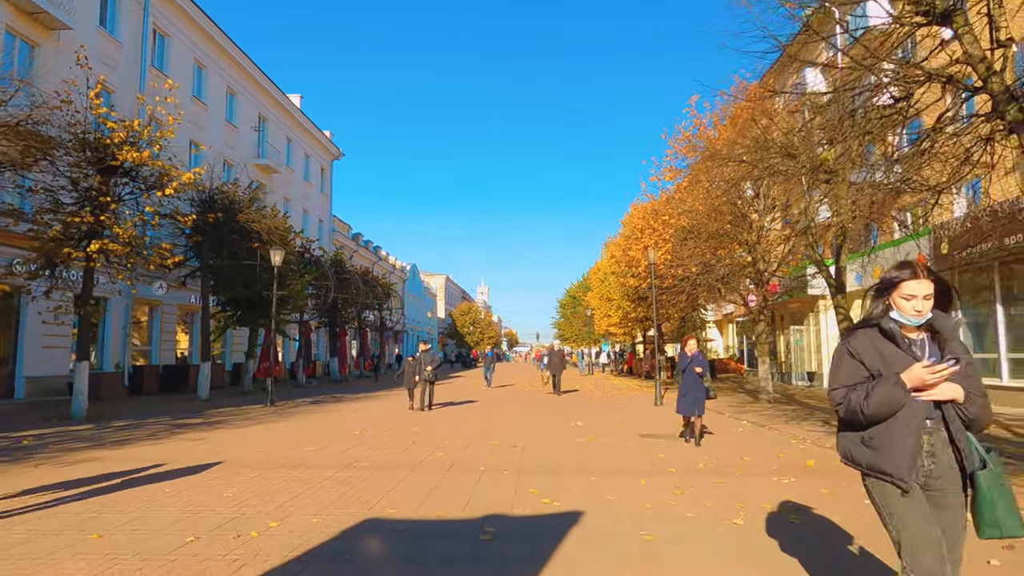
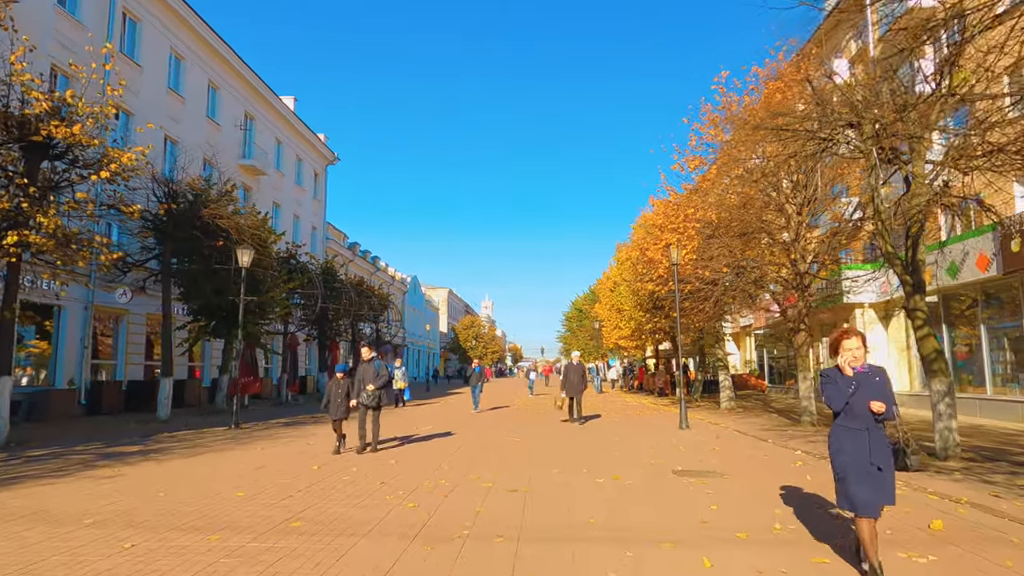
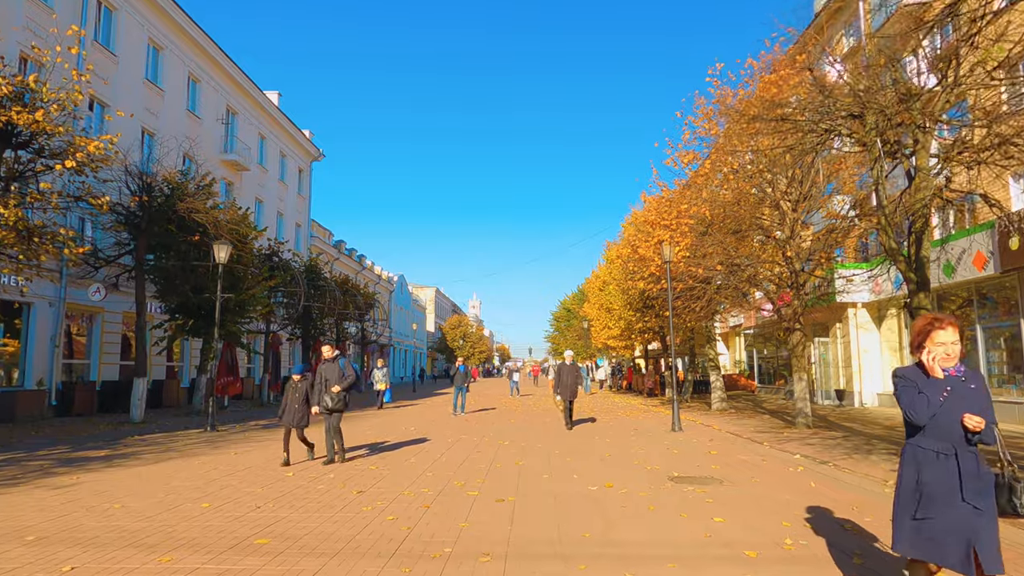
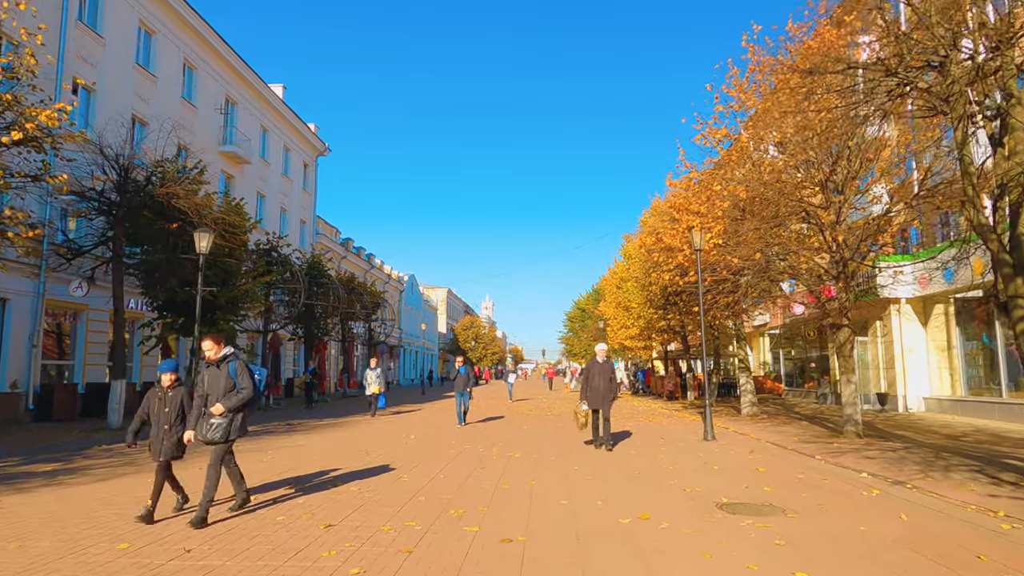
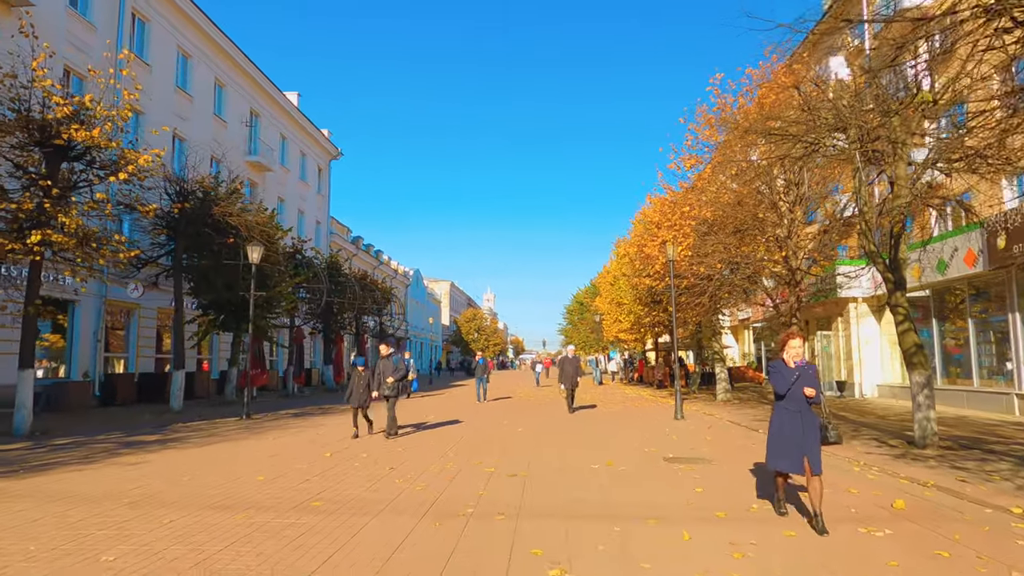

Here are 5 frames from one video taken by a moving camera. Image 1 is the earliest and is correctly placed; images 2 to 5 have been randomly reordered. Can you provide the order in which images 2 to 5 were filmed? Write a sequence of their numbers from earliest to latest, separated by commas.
5, 2, 3, 4
